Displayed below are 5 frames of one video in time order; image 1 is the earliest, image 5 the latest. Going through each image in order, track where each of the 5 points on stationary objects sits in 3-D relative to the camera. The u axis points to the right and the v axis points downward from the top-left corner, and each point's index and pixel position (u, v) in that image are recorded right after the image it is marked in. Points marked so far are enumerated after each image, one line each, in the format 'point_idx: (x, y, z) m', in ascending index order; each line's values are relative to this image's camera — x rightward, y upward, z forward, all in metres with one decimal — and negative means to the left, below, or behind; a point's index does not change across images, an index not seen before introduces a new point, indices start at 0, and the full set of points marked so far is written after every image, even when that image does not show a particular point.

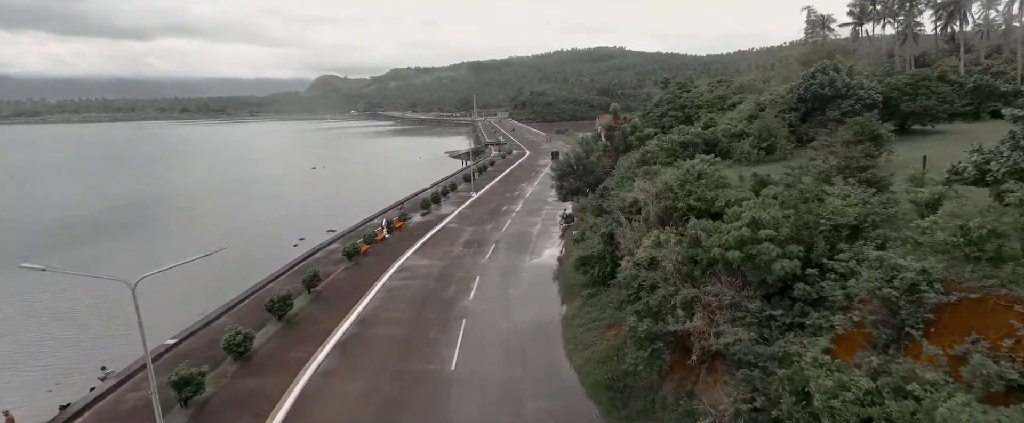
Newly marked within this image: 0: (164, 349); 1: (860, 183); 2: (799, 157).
0: (-10.2, -4.1, +14.3) m
1: (+7.1, +0.5, +9.8) m
2: (+11.0, +2.1, +18.5) m
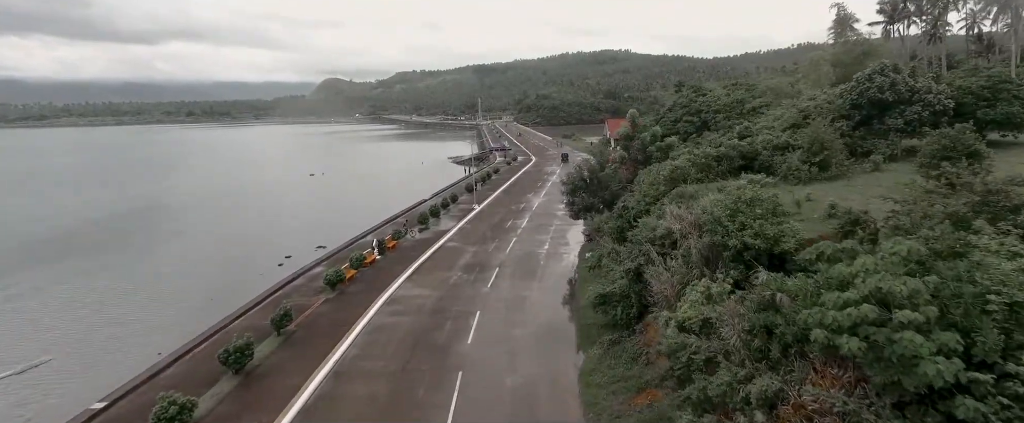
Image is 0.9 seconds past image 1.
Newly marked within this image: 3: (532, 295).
0: (-10.1, -4.9, +11.6) m
1: (+7.2, -0.3, +6.9) m
2: (+11.2, +1.2, +15.6) m
3: (+0.8, -3.3, +19.2) m
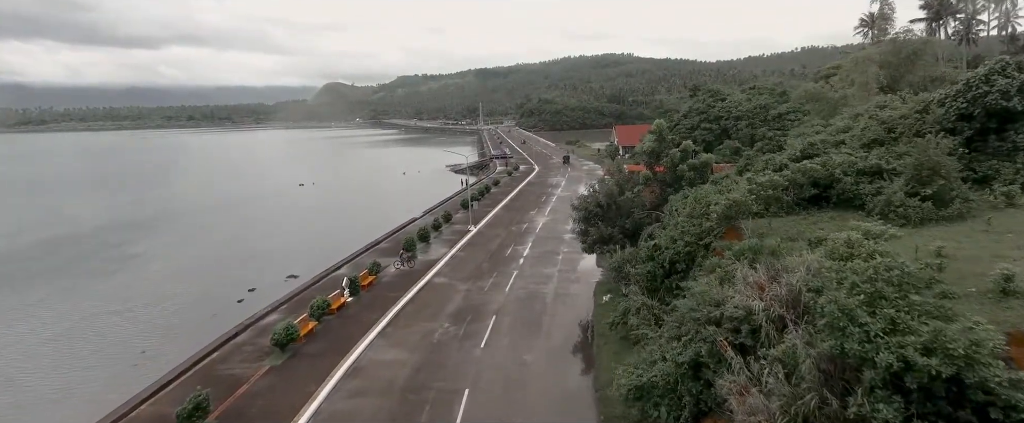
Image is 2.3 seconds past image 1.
0: (-10.2, -6.1, +7.3) m
1: (+7.1, -1.4, +2.6) m
2: (+11.2, 0.0, +11.3) m
3: (+0.7, -4.6, +14.9) m
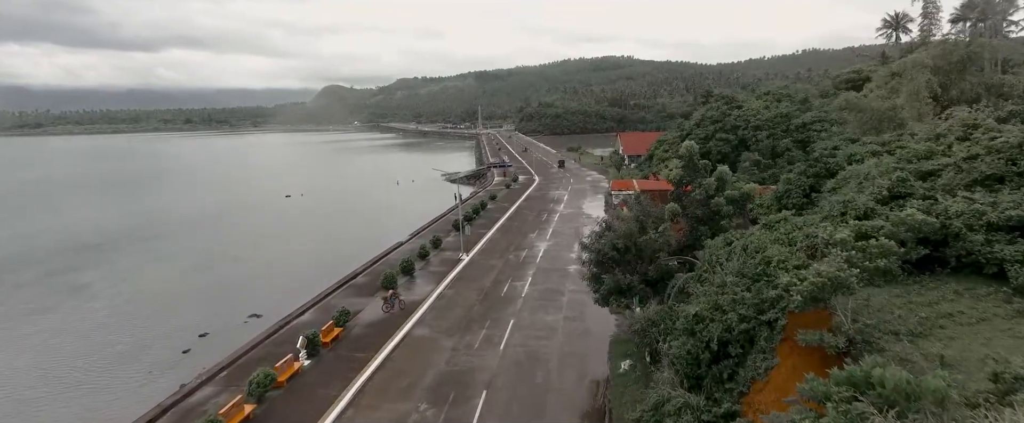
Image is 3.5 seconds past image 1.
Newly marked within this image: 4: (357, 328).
0: (-10.3, -7.4, +3.5) m
1: (+7.0, -2.7, -1.1) m
2: (+11.0, -1.3, +7.6) m
3: (+0.6, -6.0, +11.1) m
4: (-5.9, -4.4, +18.5) m
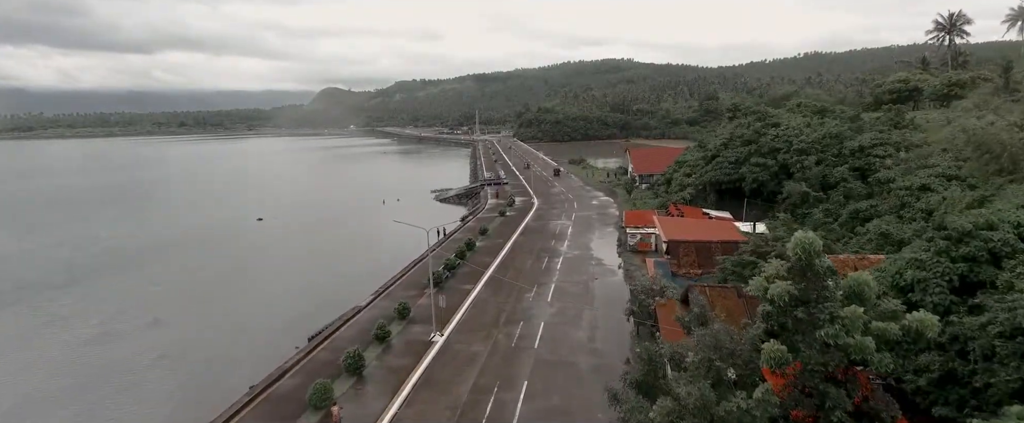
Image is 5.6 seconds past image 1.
0: (-10.7, -10.0, -3.5) m
1: (+6.6, -5.3, -8.1) m
2: (+10.6, -4.0, +0.6) m
3: (+0.2, -8.6, +4.1) m
4: (-6.3, -7.1, +11.5) m
